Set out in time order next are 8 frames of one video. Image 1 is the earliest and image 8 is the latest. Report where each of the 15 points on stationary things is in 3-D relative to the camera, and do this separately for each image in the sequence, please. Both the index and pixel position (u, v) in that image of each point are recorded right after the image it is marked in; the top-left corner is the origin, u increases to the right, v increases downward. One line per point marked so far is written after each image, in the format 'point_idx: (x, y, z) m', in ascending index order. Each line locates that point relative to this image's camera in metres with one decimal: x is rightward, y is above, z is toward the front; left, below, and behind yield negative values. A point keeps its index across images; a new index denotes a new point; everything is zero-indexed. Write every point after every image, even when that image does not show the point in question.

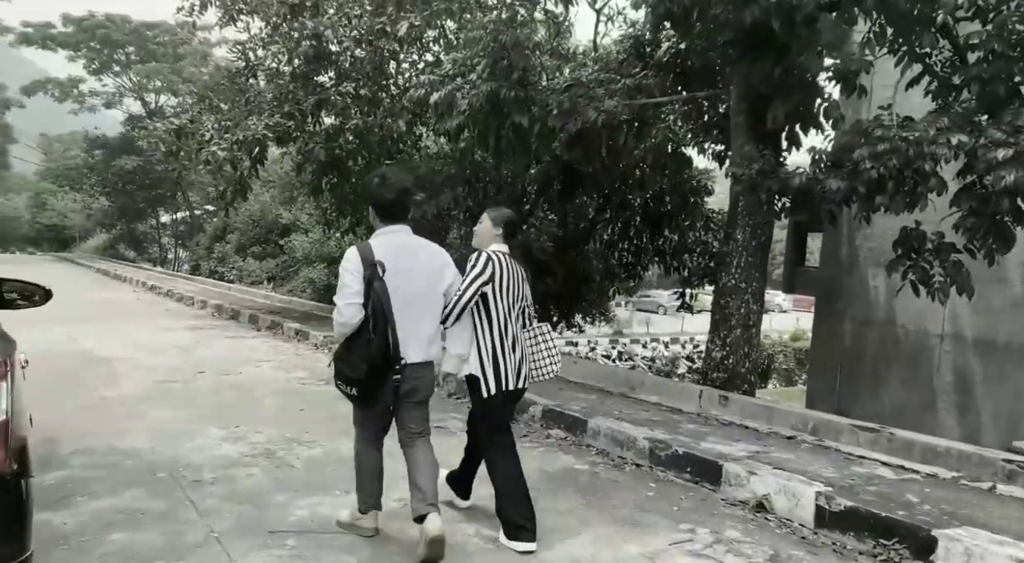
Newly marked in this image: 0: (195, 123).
0: (-4.8, +2.4, +12.9) m
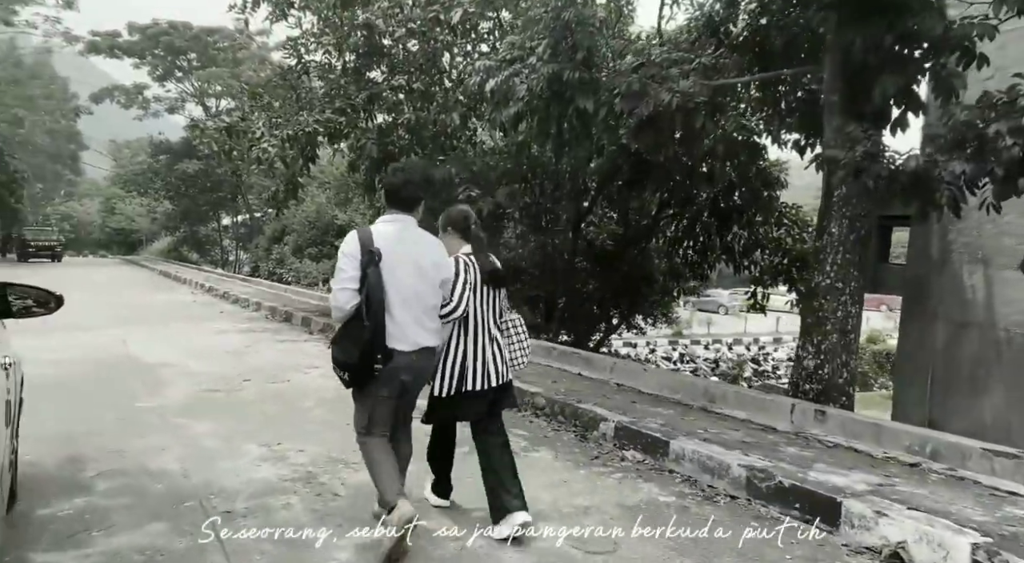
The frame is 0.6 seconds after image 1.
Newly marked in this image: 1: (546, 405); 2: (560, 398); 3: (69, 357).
0: (-4.0, +2.4, +12.5) m
1: (+0.2, -0.9, +6.0) m
2: (+0.3, -0.8, +6.0) m
3: (-5.0, -0.8, +9.6) m
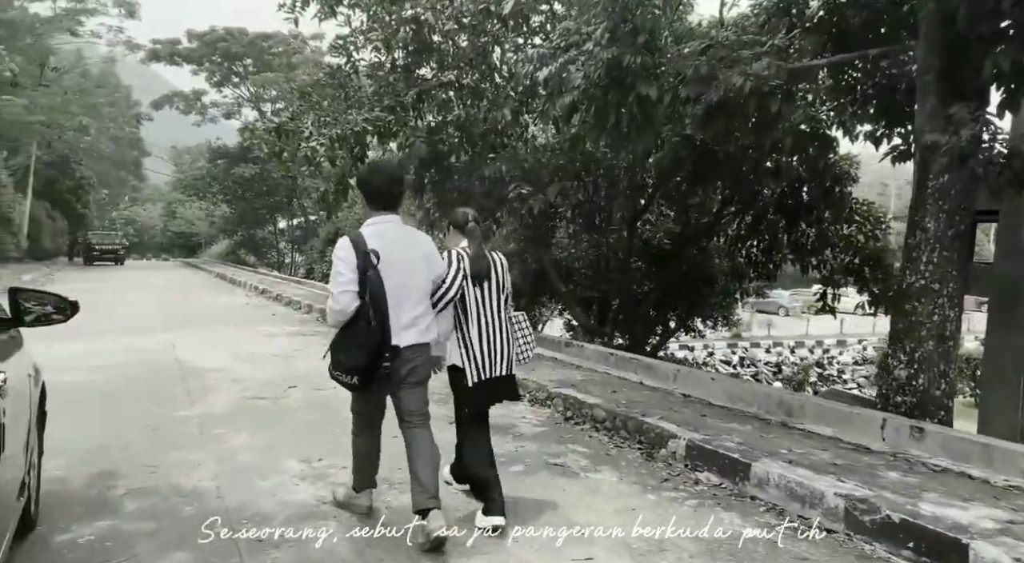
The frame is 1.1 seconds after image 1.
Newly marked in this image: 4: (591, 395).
0: (-3.2, +2.4, +12.3) m
1: (+0.6, -0.9, +5.6) m
2: (+0.7, -0.9, +5.5) m
3: (-4.4, -0.9, +9.4) m
4: (+0.6, -0.8, +6.1) m
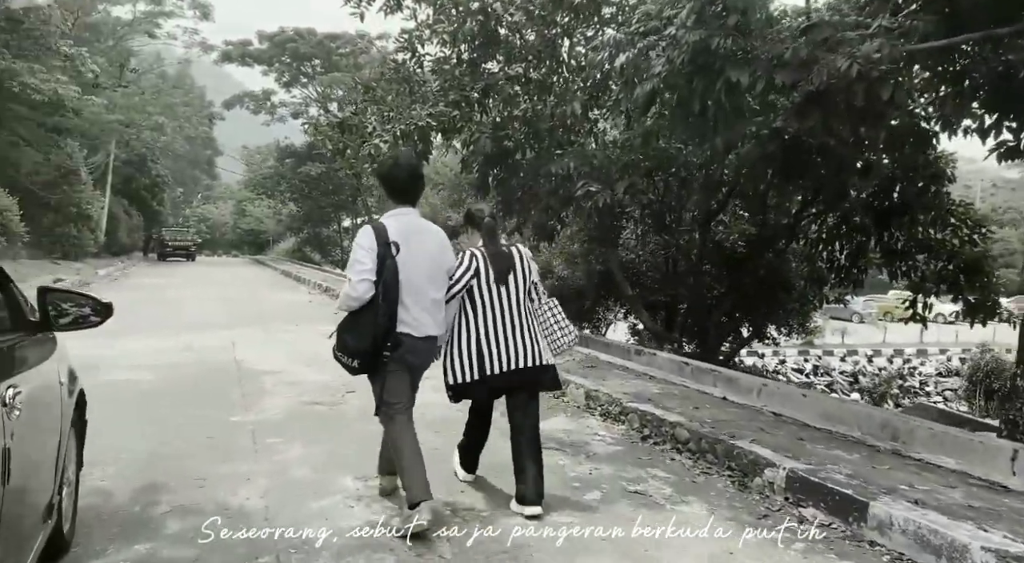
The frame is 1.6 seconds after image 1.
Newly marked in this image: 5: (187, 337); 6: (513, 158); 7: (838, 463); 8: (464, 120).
0: (-2.2, +2.4, +12.0) m
1: (+1.1, -0.9, +5.0) m
2: (+1.2, -0.9, +5.0) m
3: (-3.7, -0.8, +9.3) m
4: (+1.1, -0.9, +5.5) m
5: (-4.4, -0.8, +11.5) m
6: (0.0, +1.7, +11.6) m
7: (+1.7, -0.9, +4.4) m
8: (-0.7, +2.2, +11.3) m
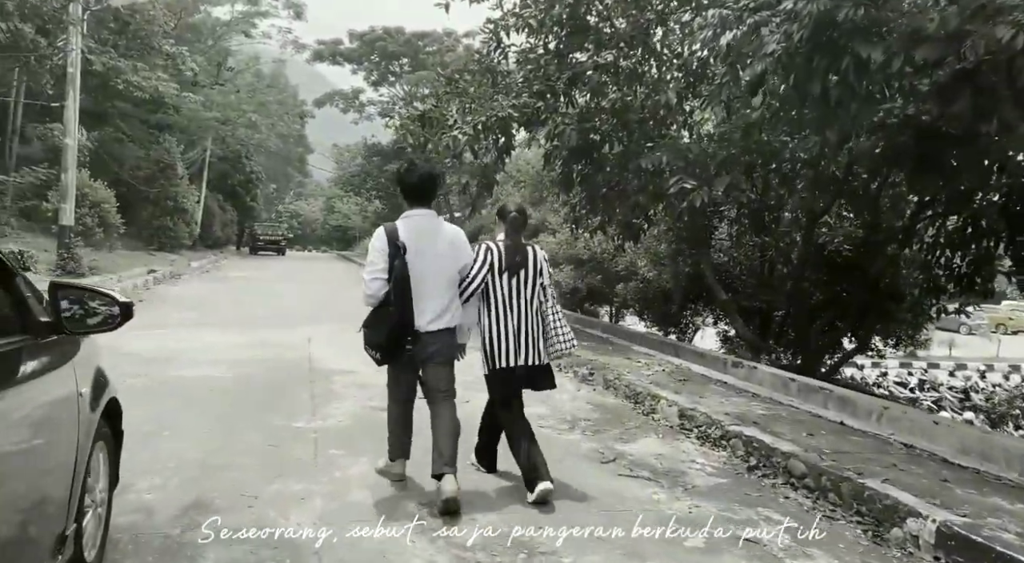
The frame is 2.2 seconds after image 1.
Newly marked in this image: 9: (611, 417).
0: (-1.0, +2.4, +11.6) m
1: (+1.5, -1.0, +4.3) m
2: (+1.6, -0.9, +4.3) m
3: (-2.8, -0.8, +9.0) m
4: (+1.6, -0.9, +4.8) m
5: (-3.3, -0.7, +11.3) m
6: (+1.1, +1.7, +11.0) m
7: (+2.0, -1.0, +3.6) m
8: (+0.4, +2.2, +10.7) m
9: (+0.7, -1.0, +6.0) m
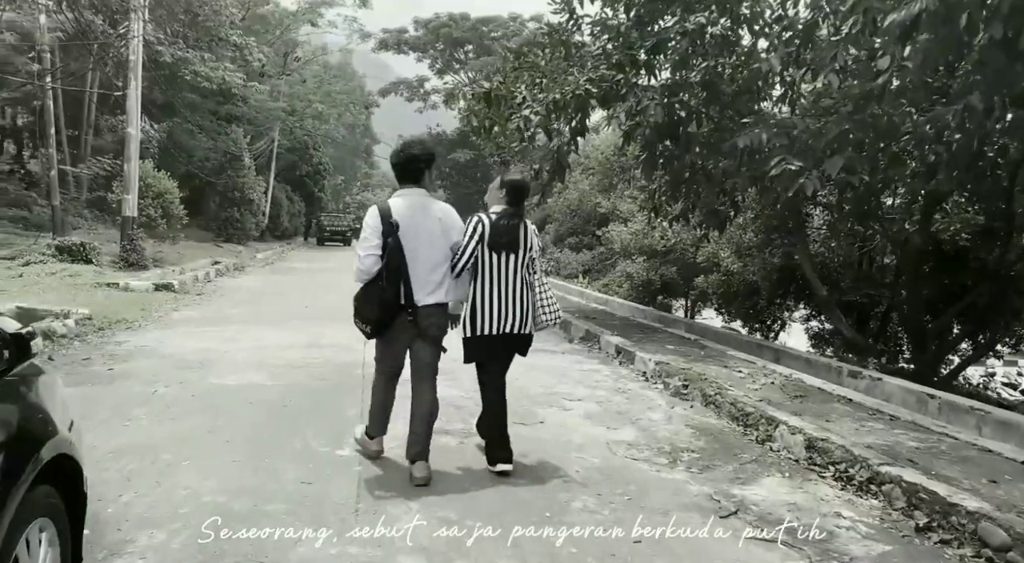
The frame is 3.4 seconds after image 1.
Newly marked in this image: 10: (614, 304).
0: (-0.1, +2.5, +10.6) m
1: (+1.9, -1.0, +3.2) m
2: (+2.0, -0.9, +3.1) m
3: (-2.1, -0.7, +8.2) m
4: (+2.0, -0.9, +3.7) m
5: (-2.4, -0.6, +10.5) m
6: (+2.0, +1.8, +9.8) m
7: (+2.4, -1.0, +2.4) m
8: (+1.3, +2.2, +9.6) m
9: (+1.2, -1.0, +5.0) m
10: (+1.6, -0.4, +13.6) m
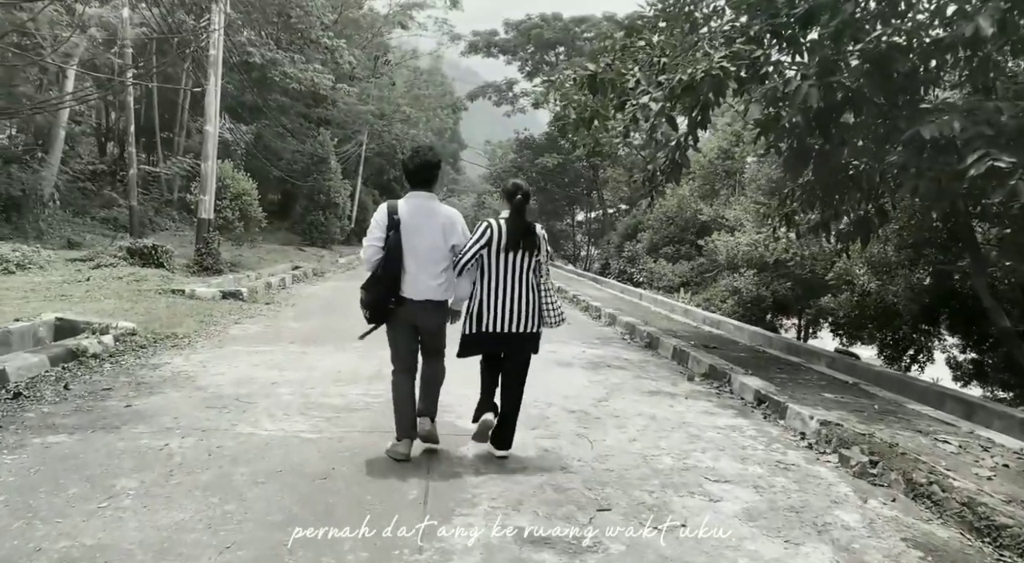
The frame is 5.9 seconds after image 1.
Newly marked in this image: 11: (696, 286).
0: (+1.1, +2.3, +8.9) m
1: (+2.2, -1.2, +1.3) m
2: (+2.3, -1.1, +1.3) m
3: (-1.2, -0.9, +6.6) m
4: (+2.4, -1.1, +1.8) m
5: (-1.3, -0.8, +9.0) m
6: (+3.1, +1.5, +7.9) m
7: (+2.6, -1.2, +0.5) m
8: (+2.3, +2.0, +7.7) m
9: (+1.7, -1.1, +3.1) m
10: (+3.0, -0.6, +11.7) m
11: (+4.0, -0.1, +18.4) m
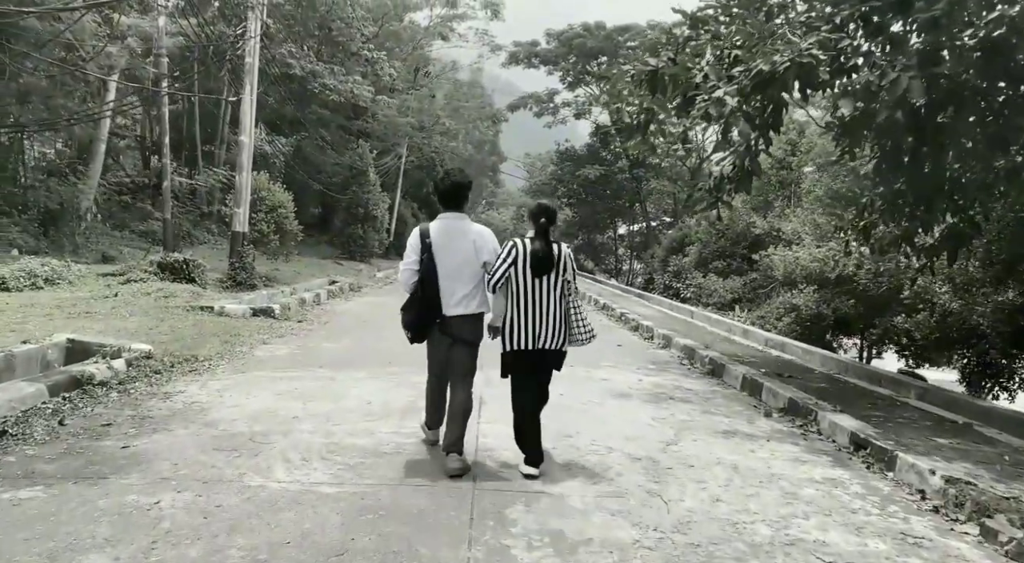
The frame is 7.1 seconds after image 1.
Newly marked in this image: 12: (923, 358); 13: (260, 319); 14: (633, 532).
0: (+1.5, +2.1, +8.0) m
1: (+2.3, -1.2, +0.3) m
2: (+2.4, -1.2, +0.3) m
3: (-0.8, -1.0, +5.8) m
4: (+2.5, -1.2, +0.8) m
5: (-0.9, -0.9, +8.1) m
6: (+3.5, +1.3, +6.9) m
7: (+2.7, -1.3, -0.5) m
8: (+2.8, +1.8, +6.8) m
9: (+1.9, -1.2, +2.2) m
10: (+3.6, -0.9, +10.7) m
11: (+4.9, -0.4, +17.3) m
12: (+5.8, -1.1, +11.6) m
13: (-3.9, -0.6, +13.1) m
14: (+0.6, -1.2, +3.5) m
